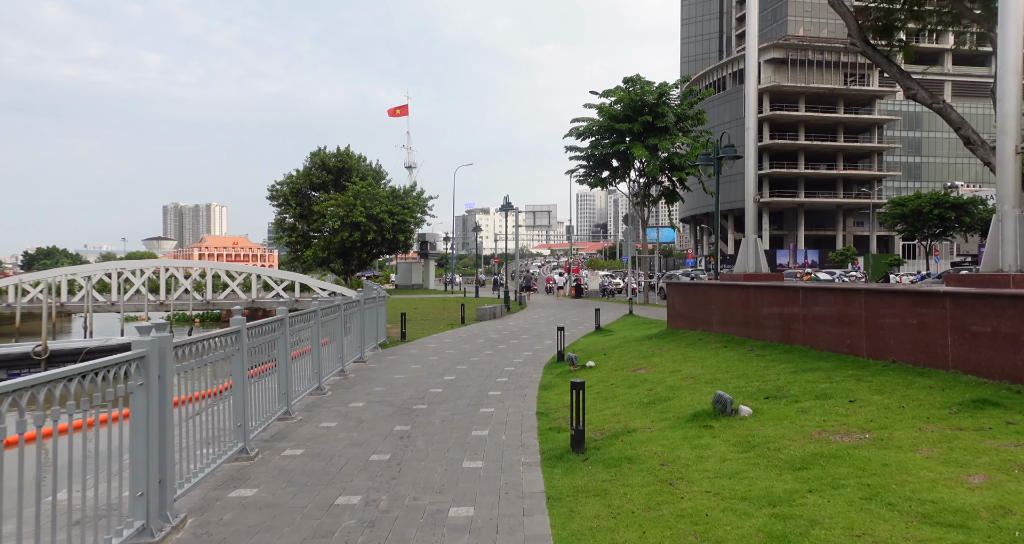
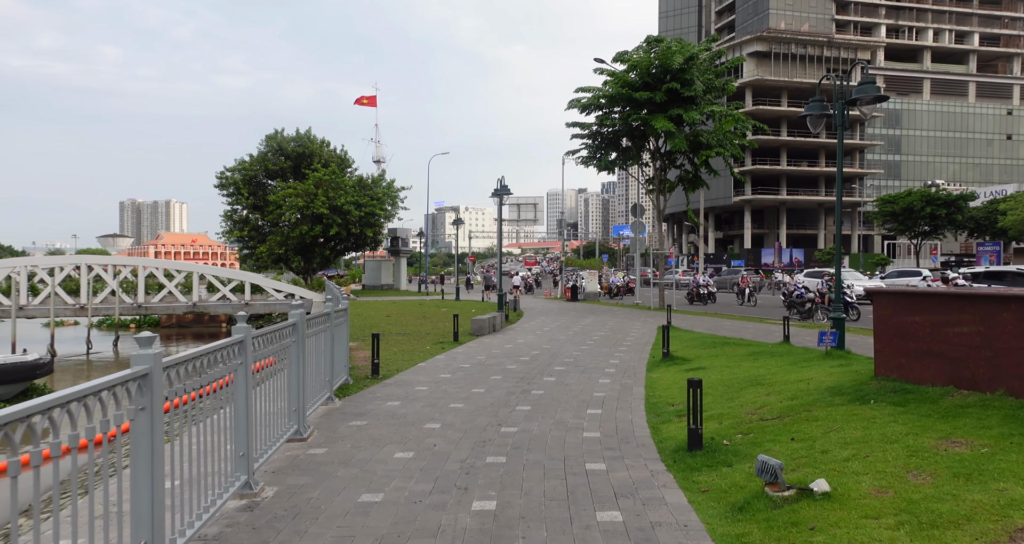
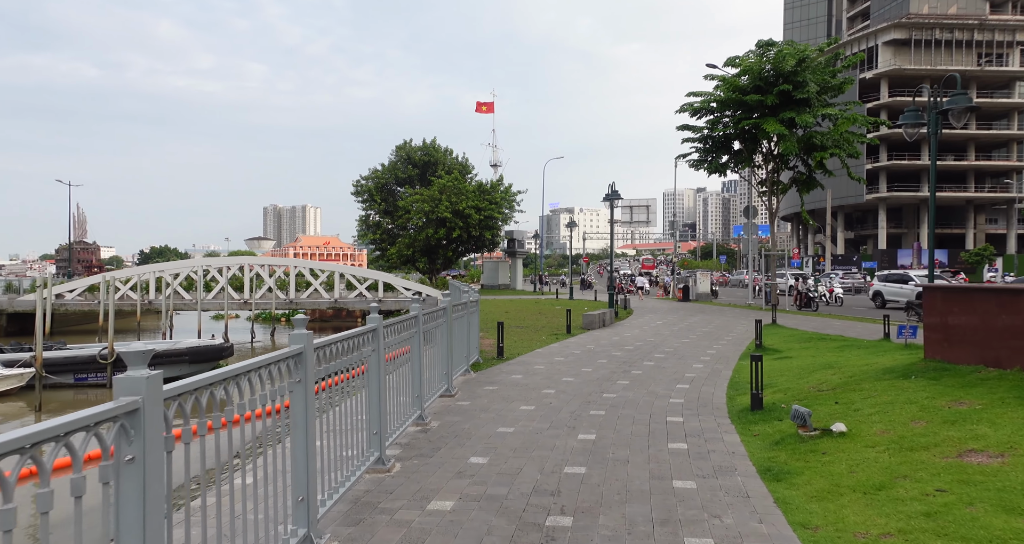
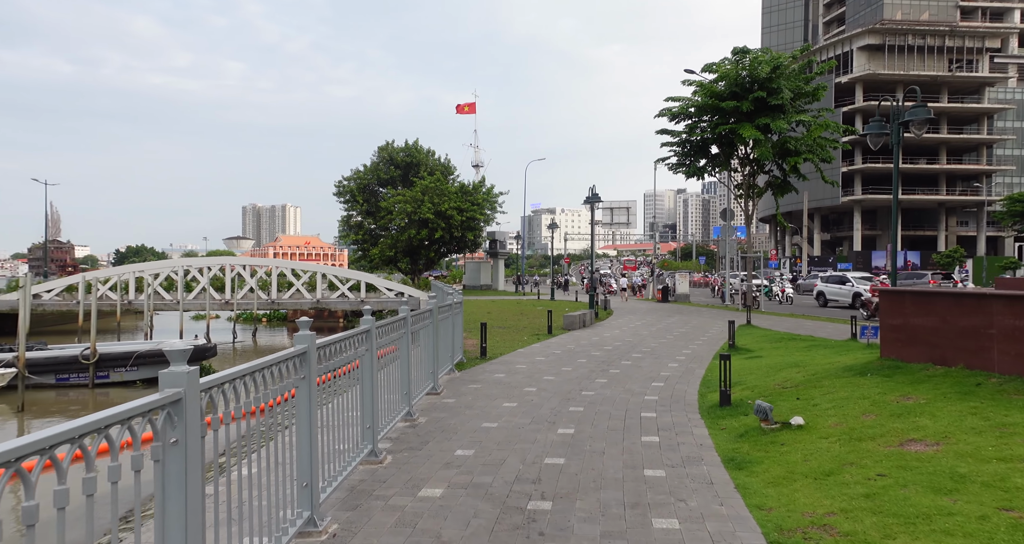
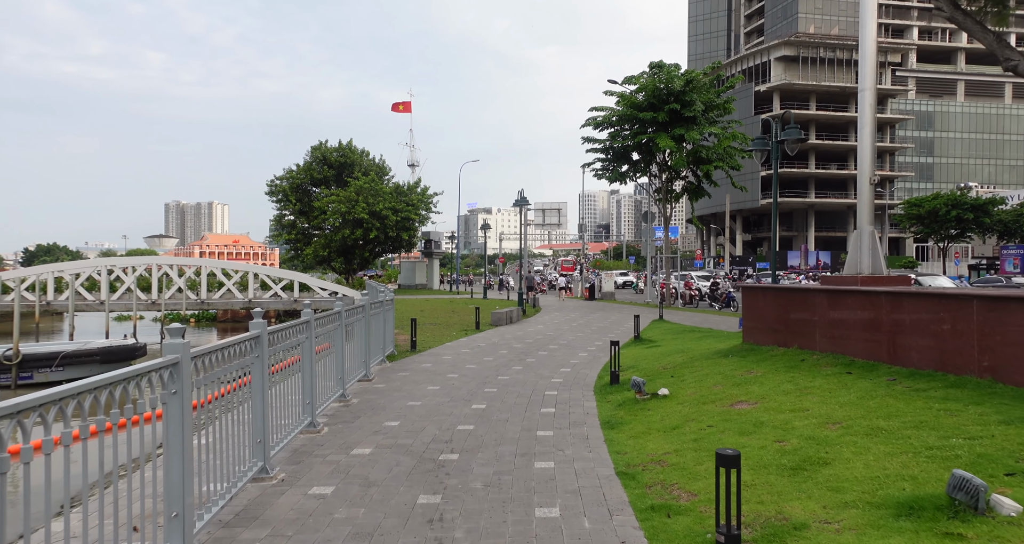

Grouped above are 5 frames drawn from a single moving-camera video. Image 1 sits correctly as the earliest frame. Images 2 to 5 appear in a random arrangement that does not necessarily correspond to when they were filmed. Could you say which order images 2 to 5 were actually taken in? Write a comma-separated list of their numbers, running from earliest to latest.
5, 4, 3, 2
